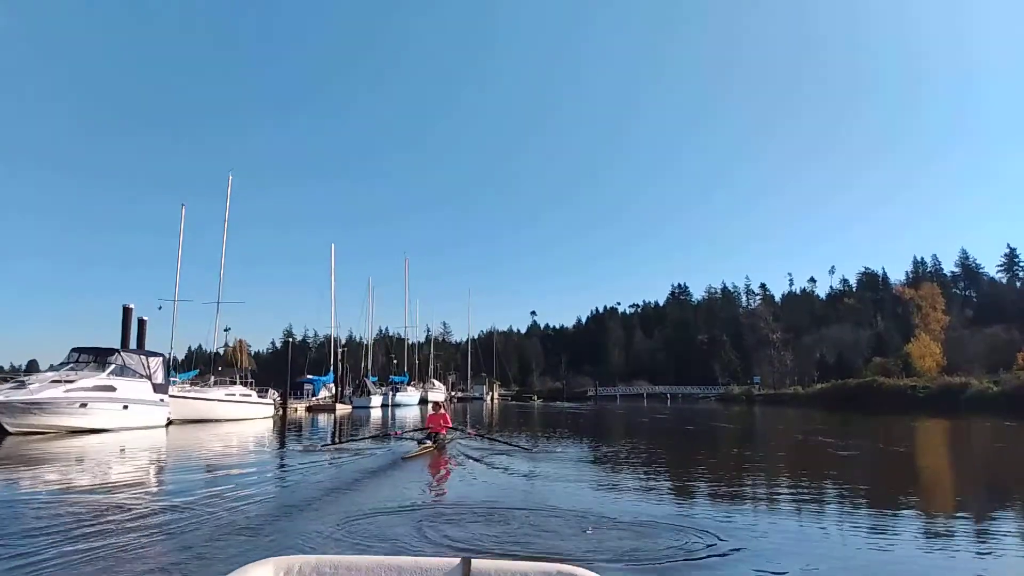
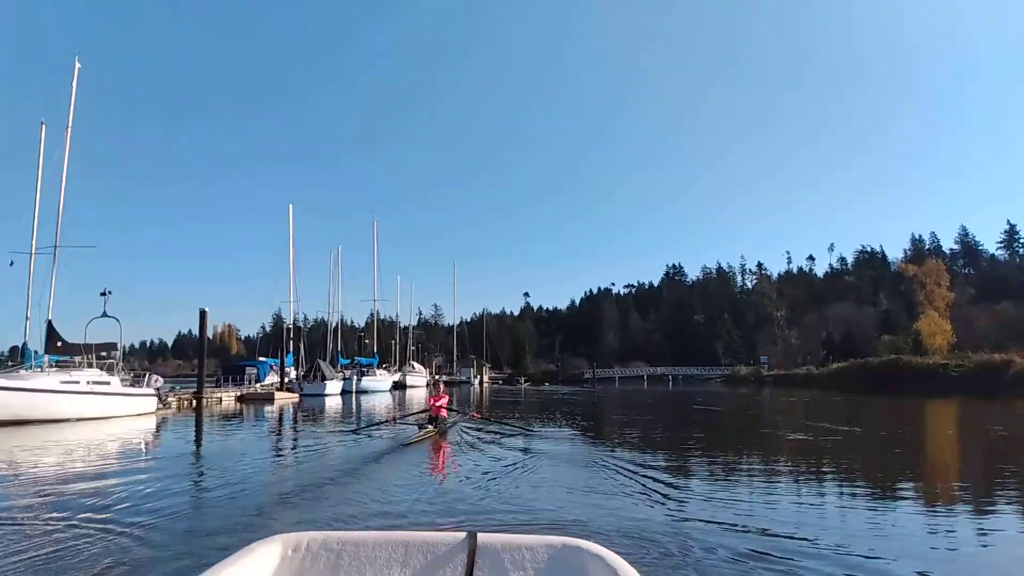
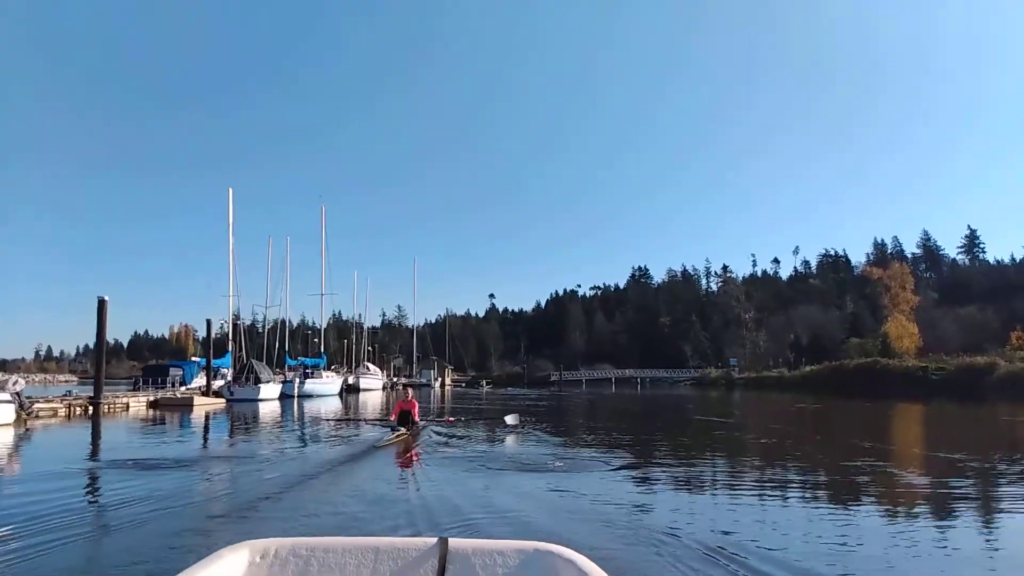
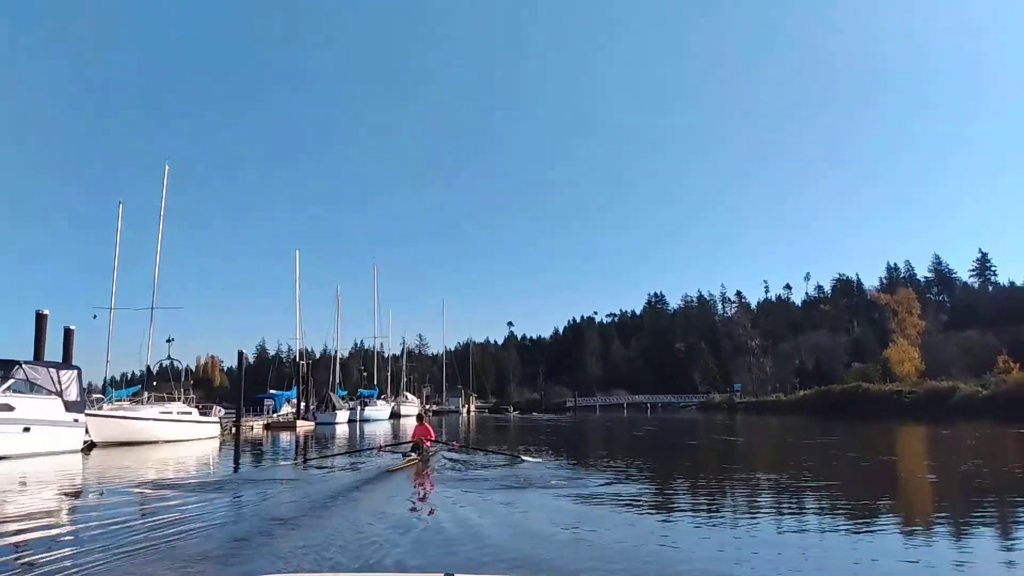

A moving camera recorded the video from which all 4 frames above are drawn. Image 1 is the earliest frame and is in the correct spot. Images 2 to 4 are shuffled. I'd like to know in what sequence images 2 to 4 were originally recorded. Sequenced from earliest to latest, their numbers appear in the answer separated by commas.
4, 2, 3
